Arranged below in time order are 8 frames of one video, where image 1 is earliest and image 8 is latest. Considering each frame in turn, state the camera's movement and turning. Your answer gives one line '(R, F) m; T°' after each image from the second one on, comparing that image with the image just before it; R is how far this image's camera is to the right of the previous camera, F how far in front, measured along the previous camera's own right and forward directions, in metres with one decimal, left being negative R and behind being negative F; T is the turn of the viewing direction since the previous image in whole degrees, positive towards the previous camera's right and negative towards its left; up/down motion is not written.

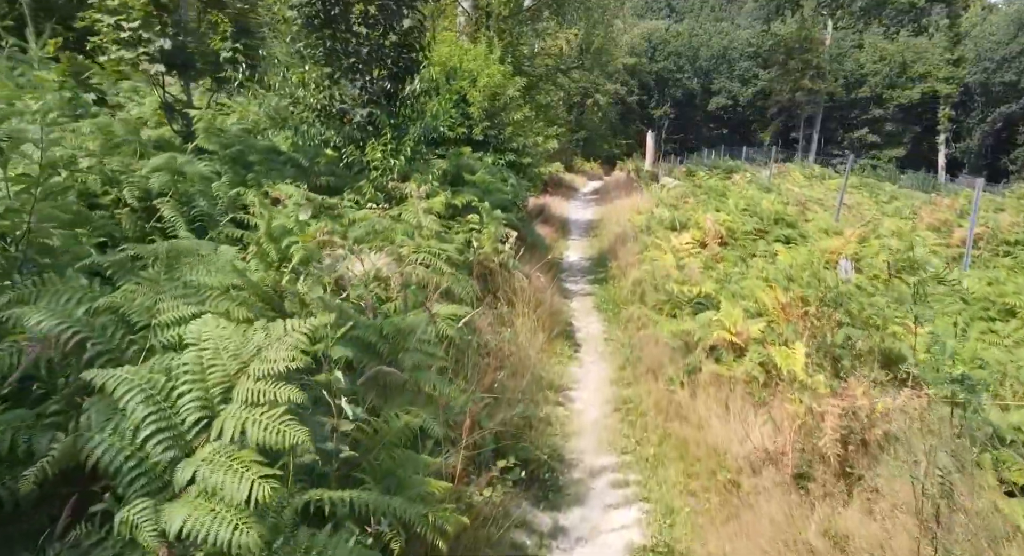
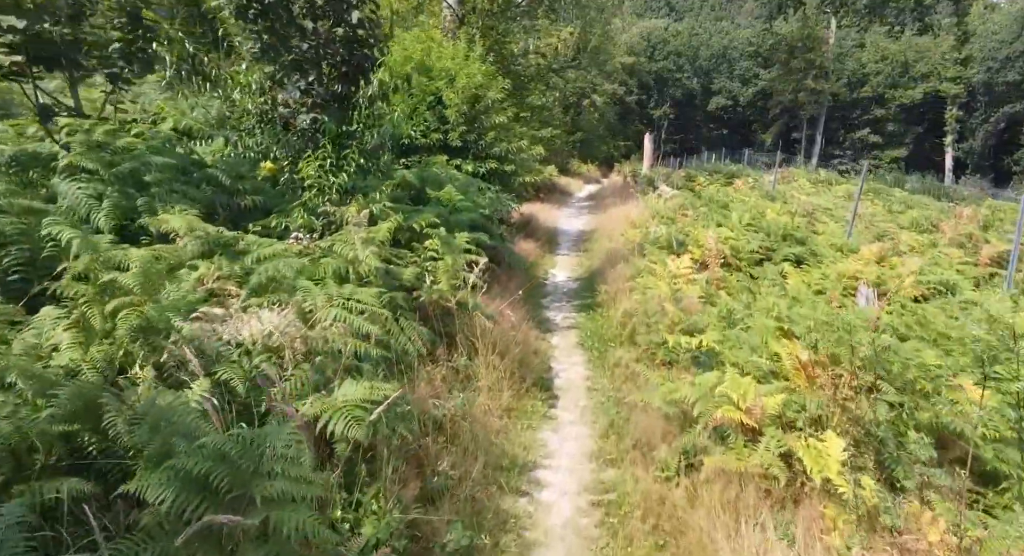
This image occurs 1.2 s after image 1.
(+0.3, +1.3) m; 0°
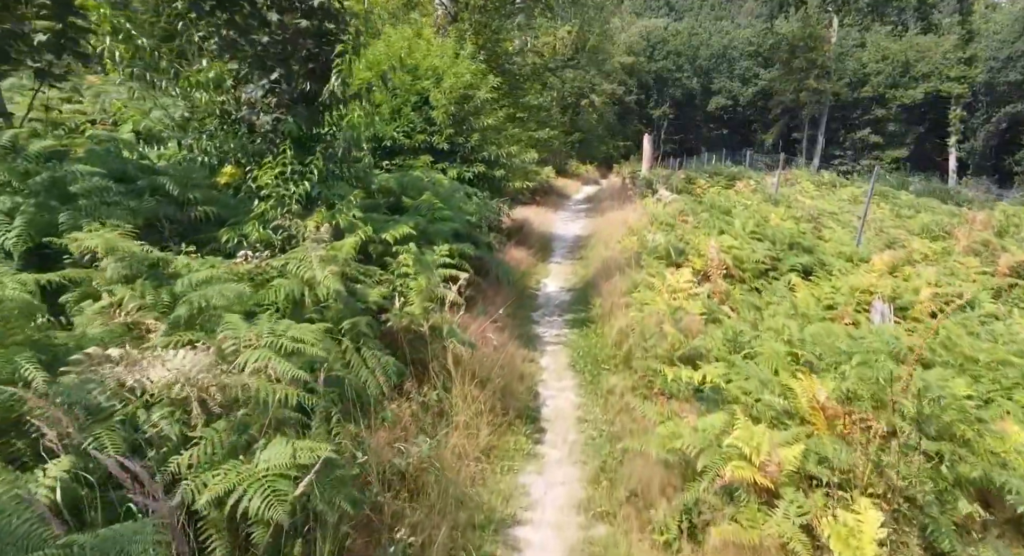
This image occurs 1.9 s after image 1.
(+0.1, +0.7) m; 0°
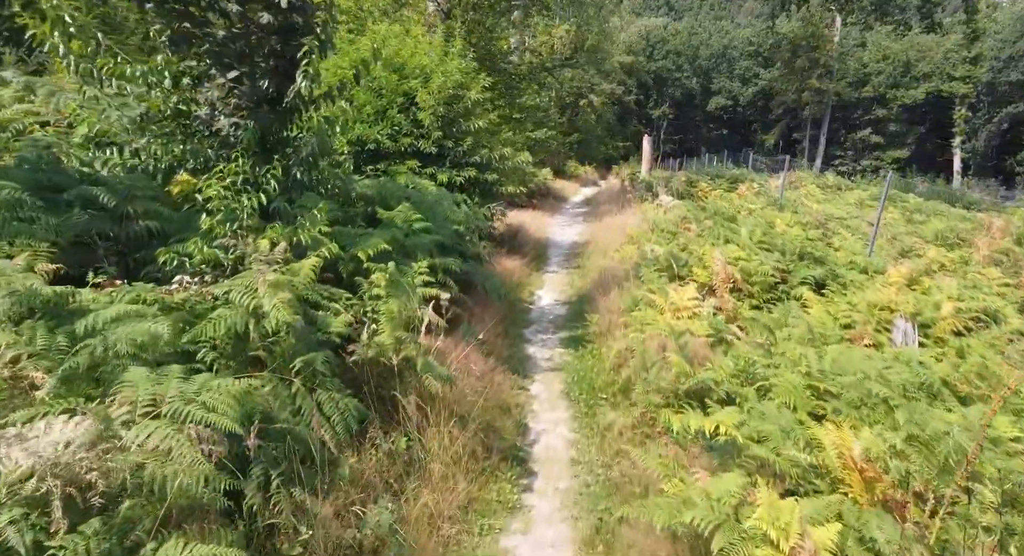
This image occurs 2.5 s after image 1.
(+0.1, +0.7) m; 0°
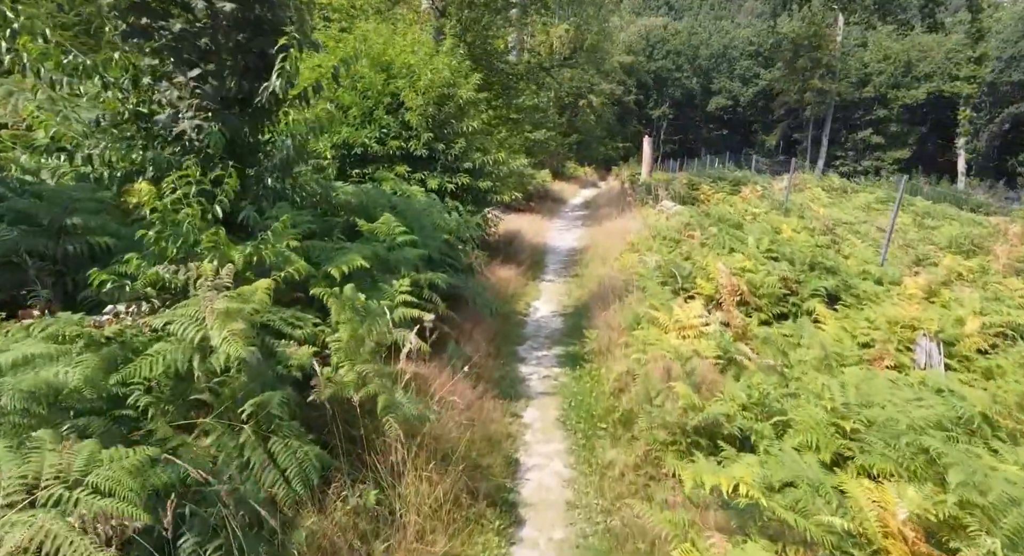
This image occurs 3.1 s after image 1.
(+0.1, +0.6) m; 0°
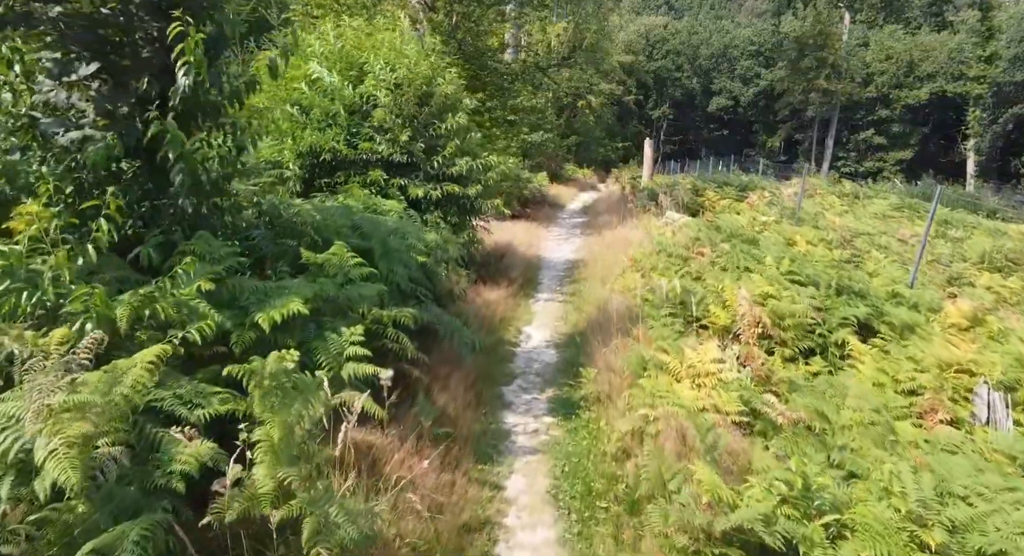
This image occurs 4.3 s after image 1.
(+0.1, +1.1) m; 0°
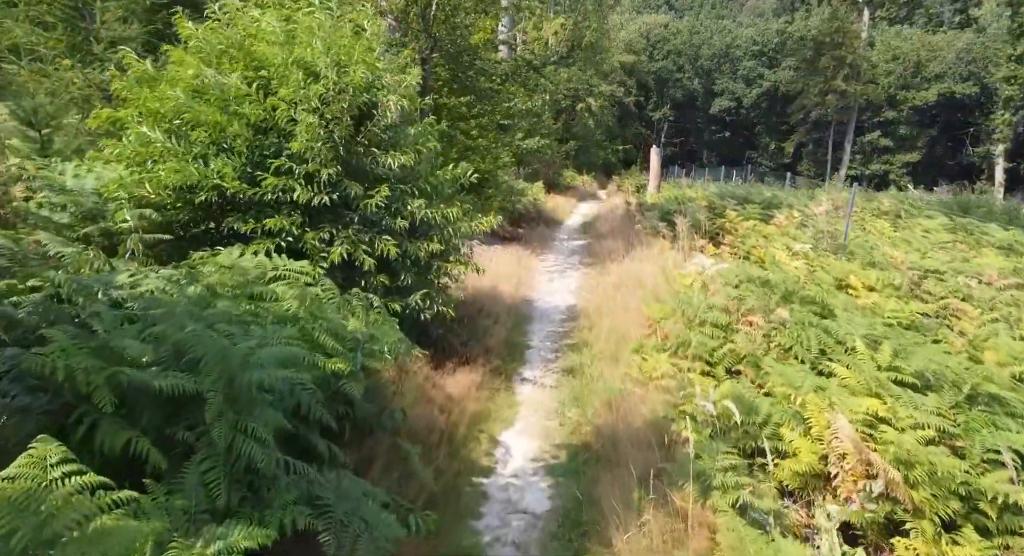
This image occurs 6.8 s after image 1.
(+0.2, +2.8) m; 0°
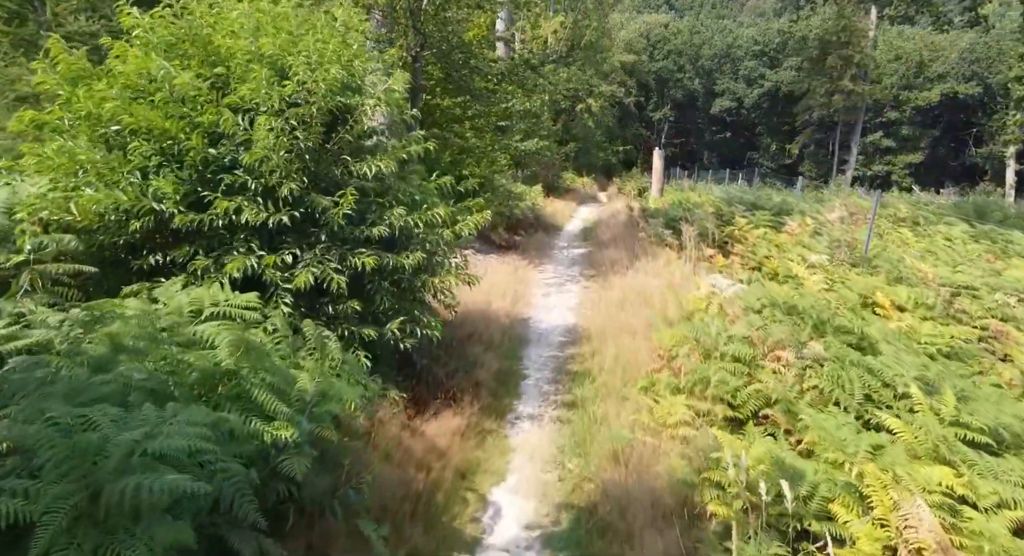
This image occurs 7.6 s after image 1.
(+0.1, +1.0) m; 0°
